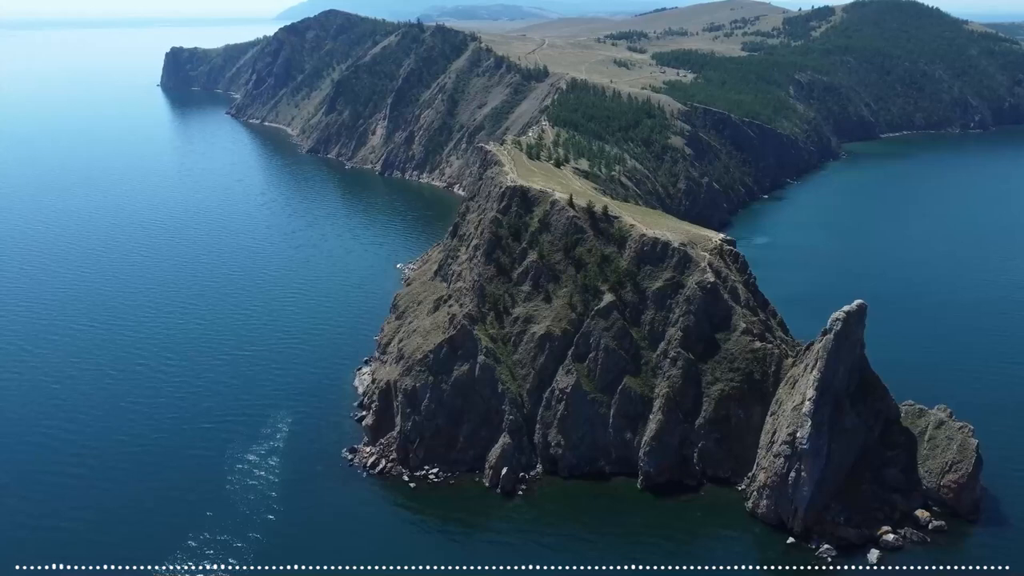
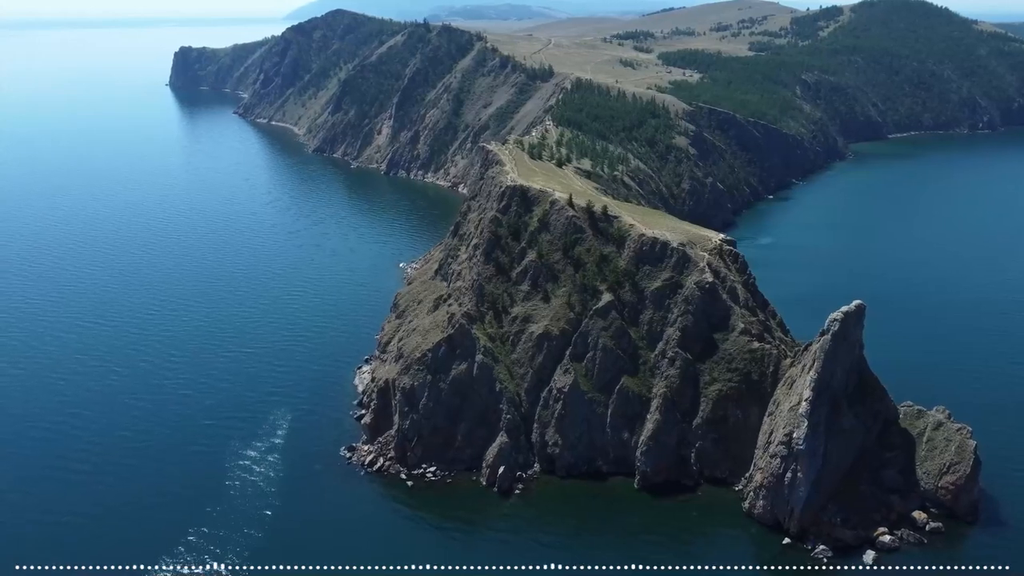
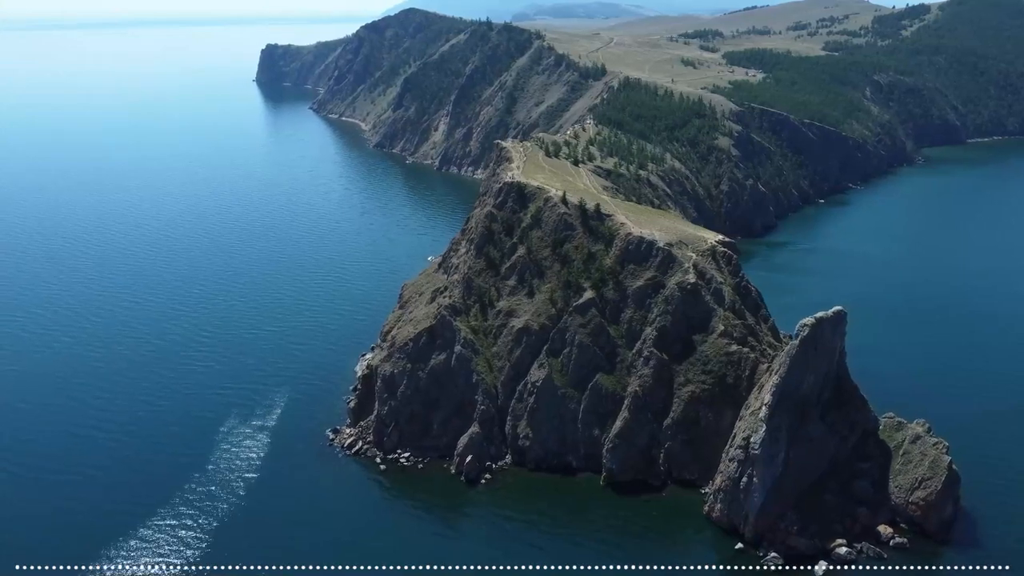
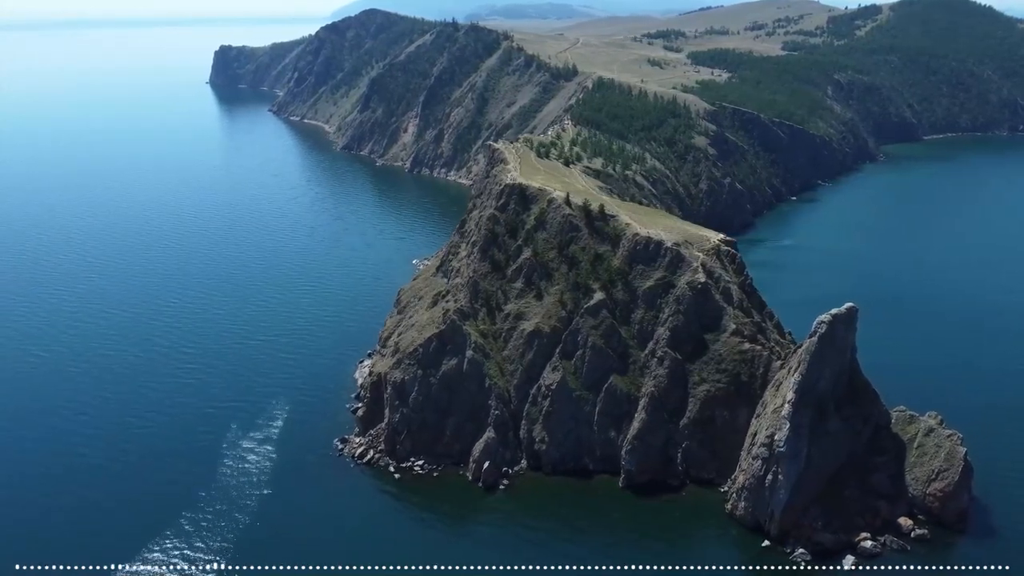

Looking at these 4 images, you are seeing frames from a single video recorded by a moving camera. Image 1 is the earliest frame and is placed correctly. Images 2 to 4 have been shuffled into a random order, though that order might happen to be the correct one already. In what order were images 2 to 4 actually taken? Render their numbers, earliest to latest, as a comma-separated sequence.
2, 4, 3
